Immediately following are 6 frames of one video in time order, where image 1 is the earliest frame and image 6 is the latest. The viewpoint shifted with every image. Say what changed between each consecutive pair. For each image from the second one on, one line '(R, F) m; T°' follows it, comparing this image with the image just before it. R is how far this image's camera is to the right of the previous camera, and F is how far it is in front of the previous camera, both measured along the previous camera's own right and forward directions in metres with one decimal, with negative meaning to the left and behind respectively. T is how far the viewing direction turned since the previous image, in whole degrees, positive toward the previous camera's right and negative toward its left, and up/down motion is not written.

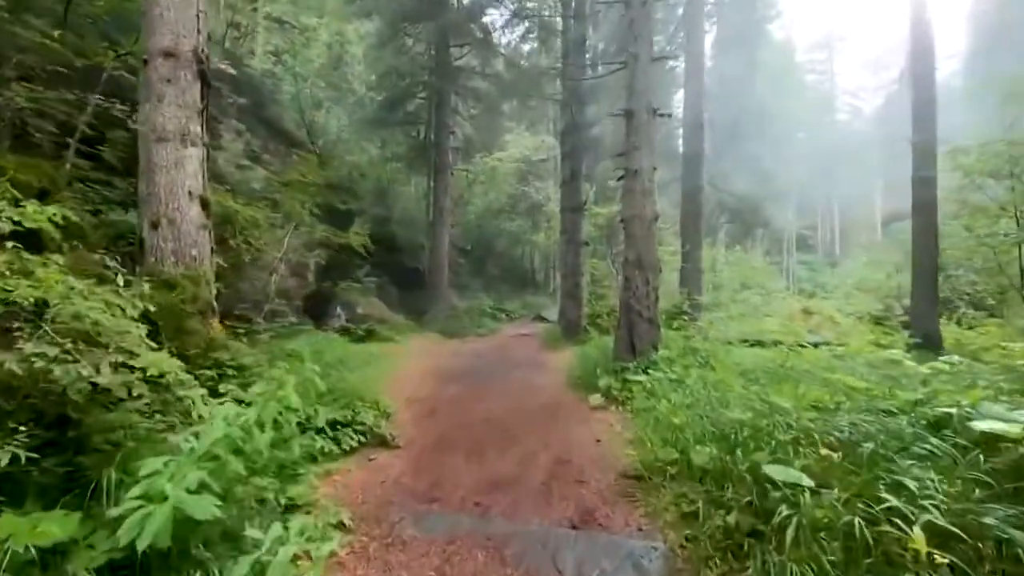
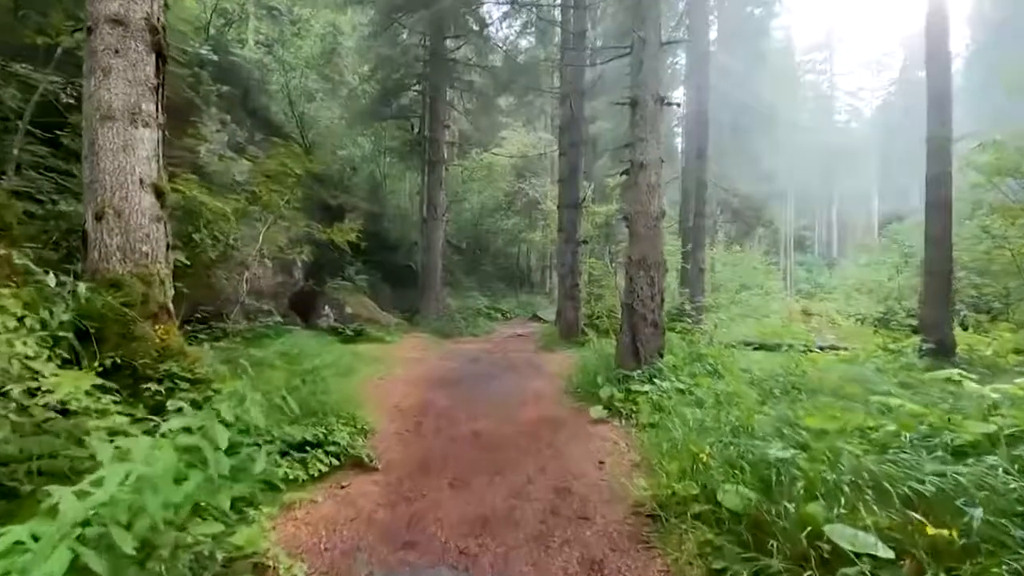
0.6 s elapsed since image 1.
(0.0, +0.6) m; 0°
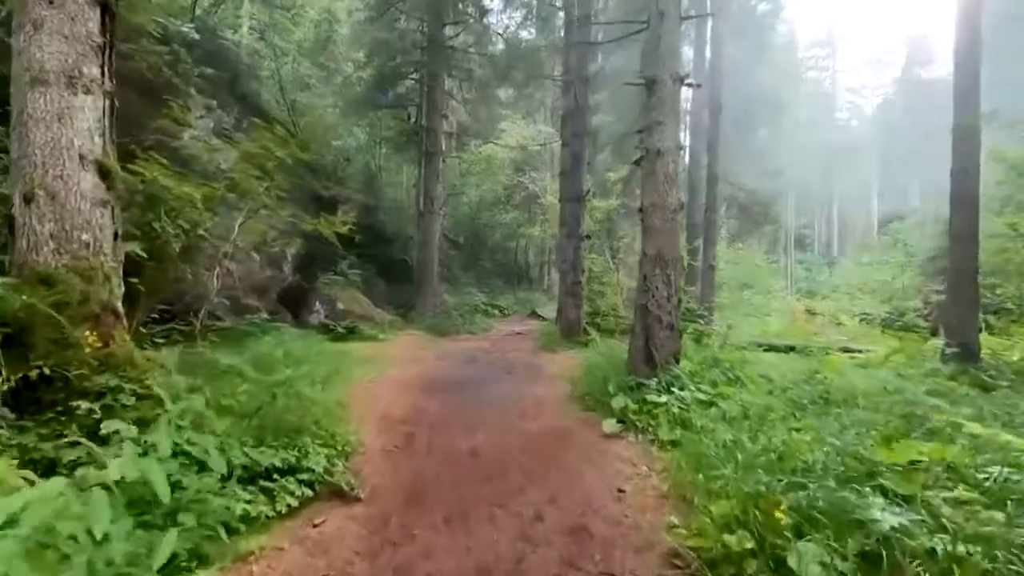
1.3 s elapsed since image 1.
(-0.1, +0.7) m; 0°
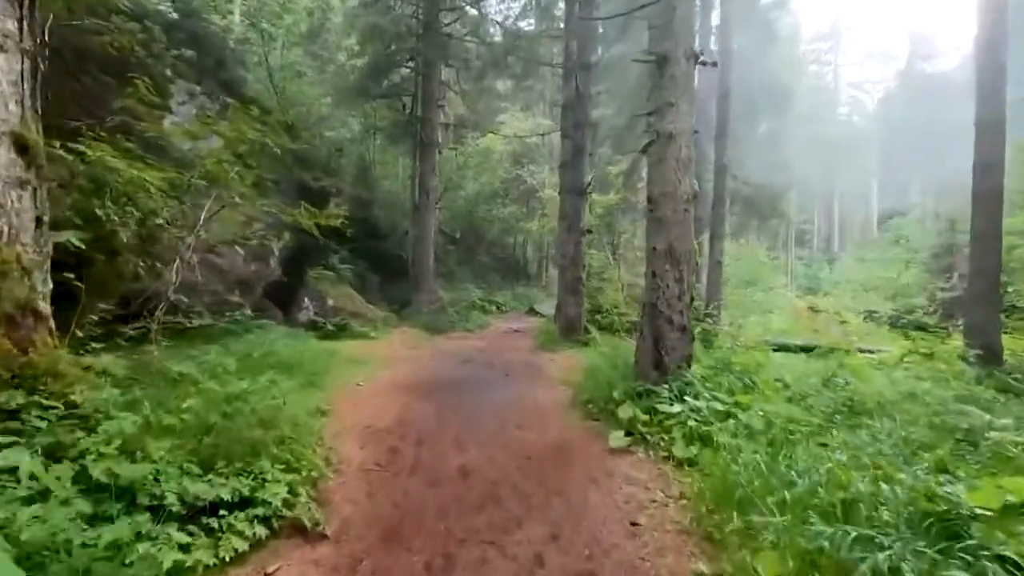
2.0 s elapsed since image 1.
(0.0, +0.6) m; 0°
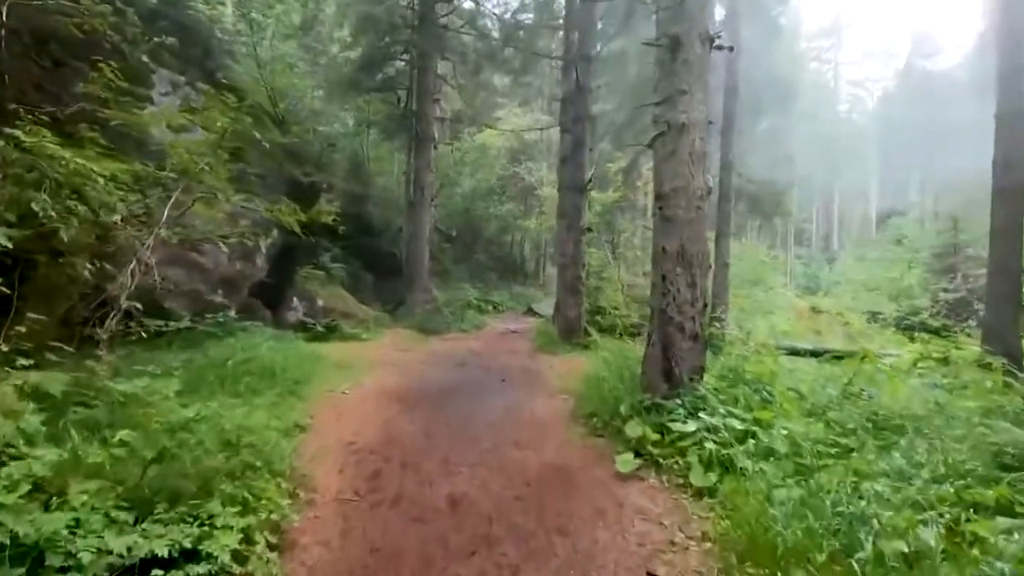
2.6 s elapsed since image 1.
(0.0, +0.5) m; 0°
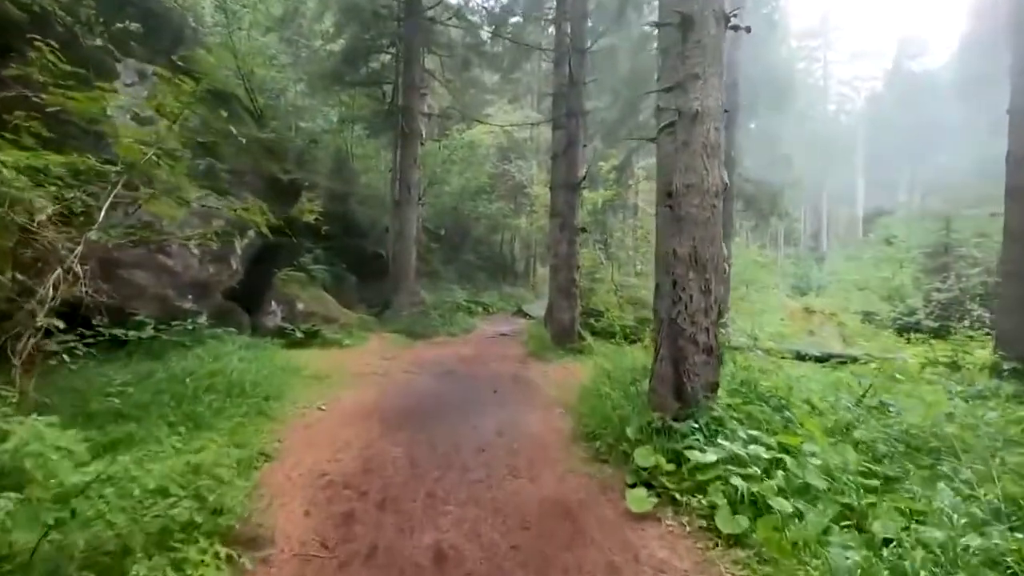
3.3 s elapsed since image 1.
(0.0, +0.6) m; +1°
